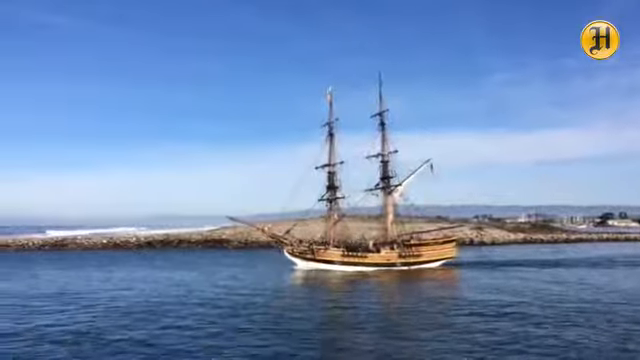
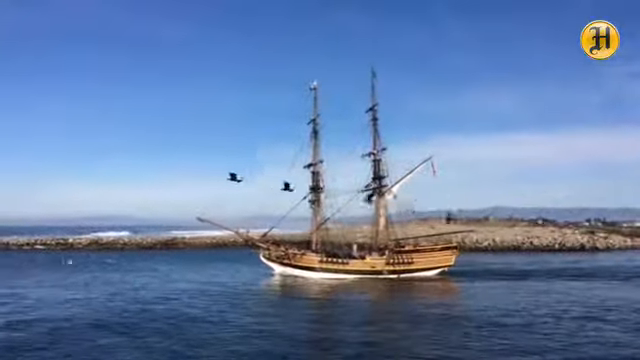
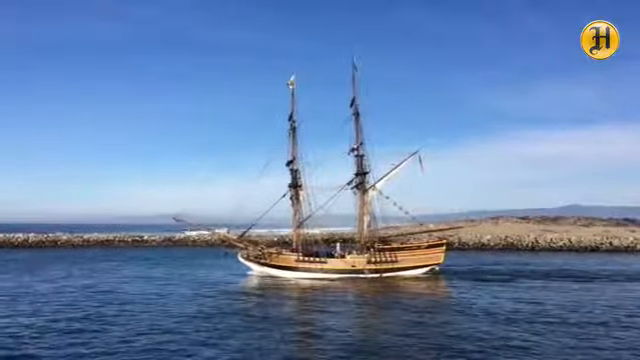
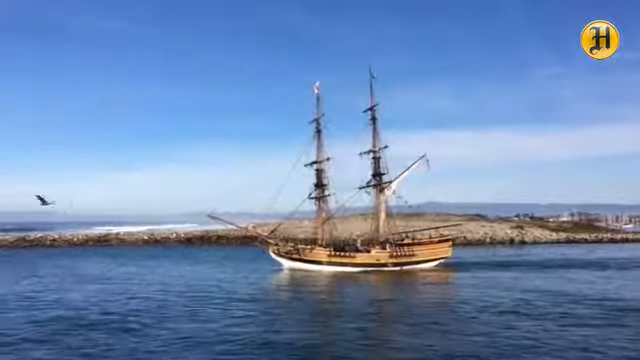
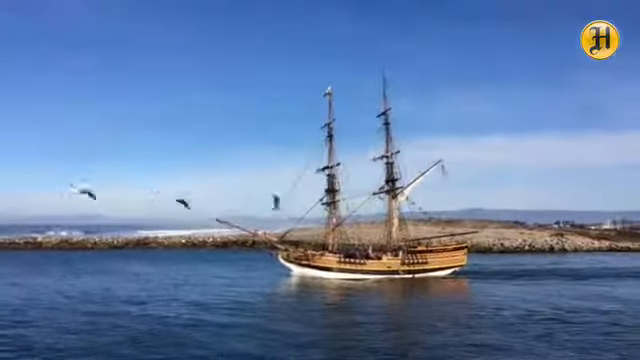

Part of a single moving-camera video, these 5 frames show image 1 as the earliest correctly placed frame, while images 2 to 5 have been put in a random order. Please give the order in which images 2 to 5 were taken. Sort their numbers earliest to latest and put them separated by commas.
4, 5, 2, 3
